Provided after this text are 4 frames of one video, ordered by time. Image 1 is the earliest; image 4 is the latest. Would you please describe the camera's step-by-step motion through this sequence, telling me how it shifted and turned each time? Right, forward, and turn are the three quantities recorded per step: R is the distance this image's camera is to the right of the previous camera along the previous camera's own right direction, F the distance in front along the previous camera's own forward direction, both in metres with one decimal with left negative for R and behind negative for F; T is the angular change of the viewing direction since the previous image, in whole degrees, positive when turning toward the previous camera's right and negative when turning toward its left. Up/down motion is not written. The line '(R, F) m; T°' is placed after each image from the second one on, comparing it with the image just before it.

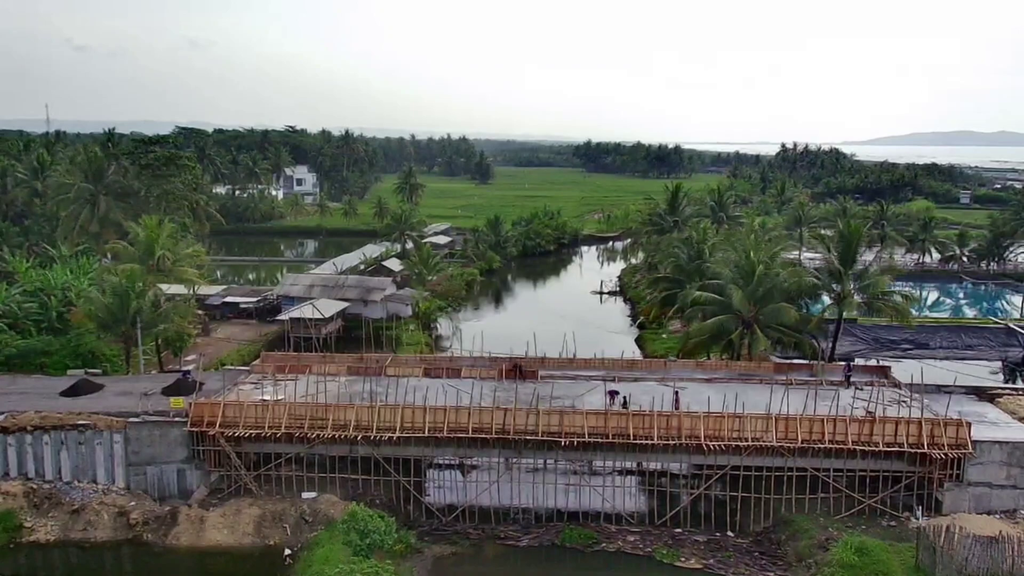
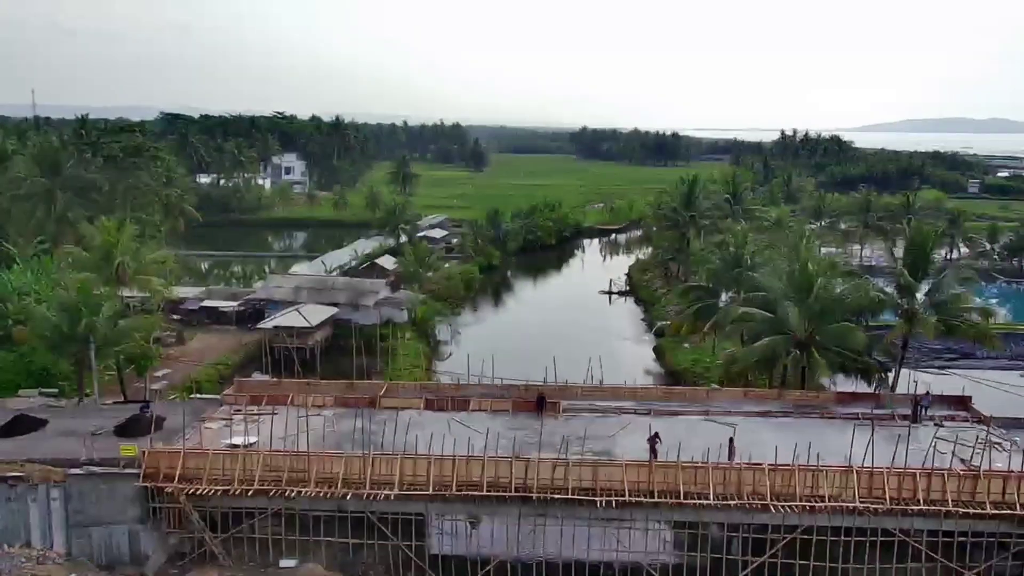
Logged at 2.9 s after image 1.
(-0.6, +3.4) m; +1°
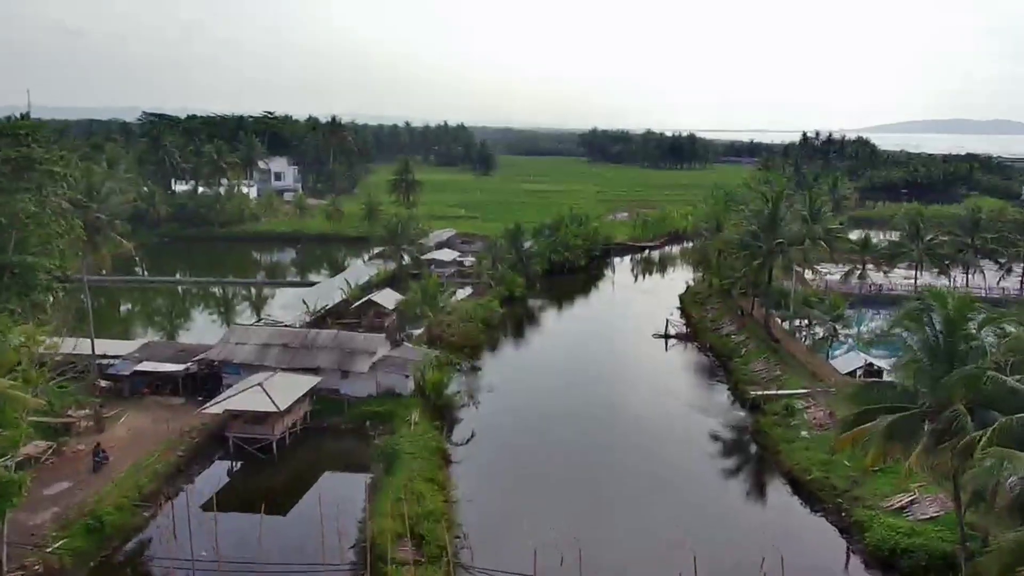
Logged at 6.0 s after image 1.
(-1.3, +9.2) m; 0°
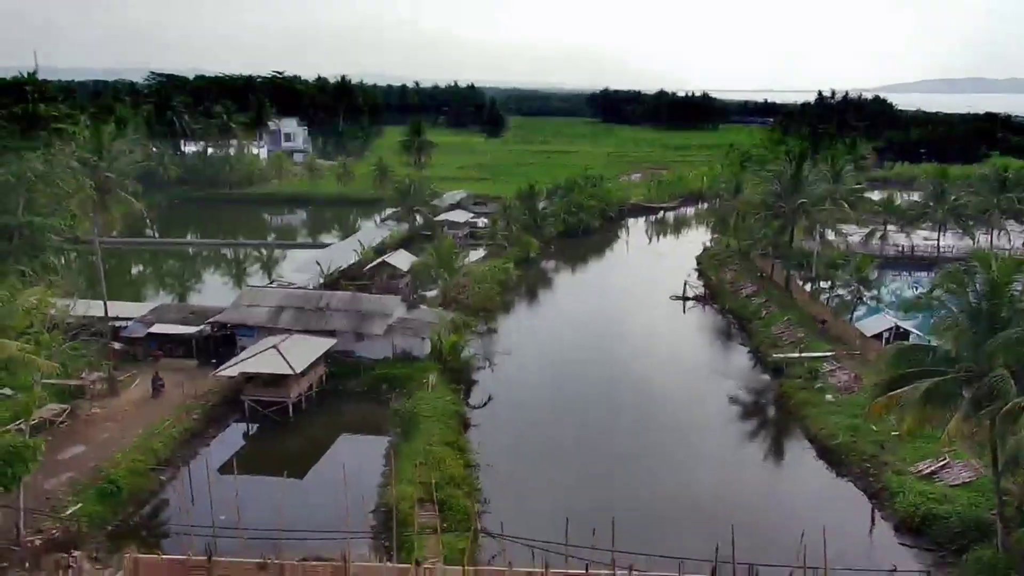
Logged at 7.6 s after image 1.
(-0.3, +0.5) m; -1°
